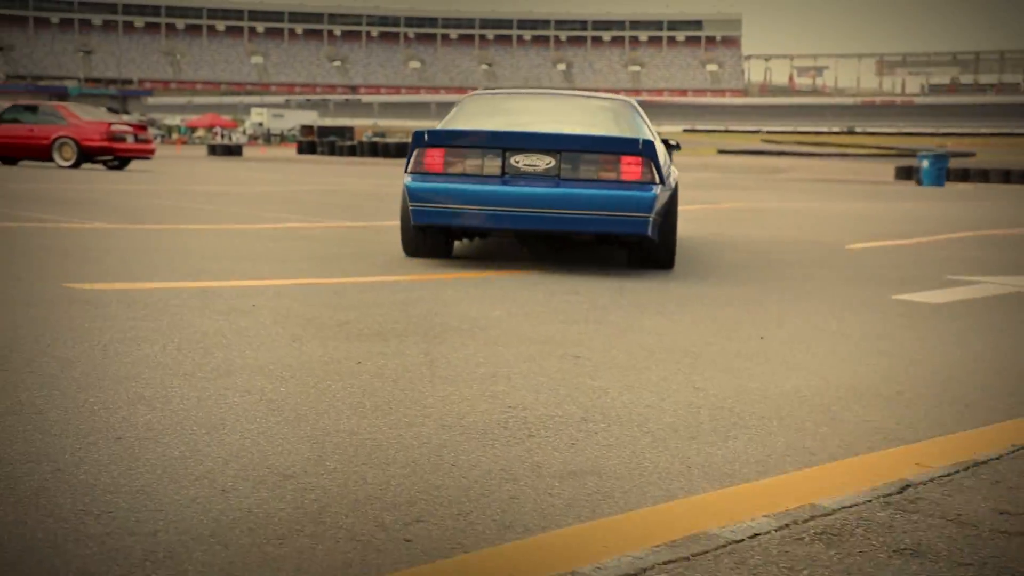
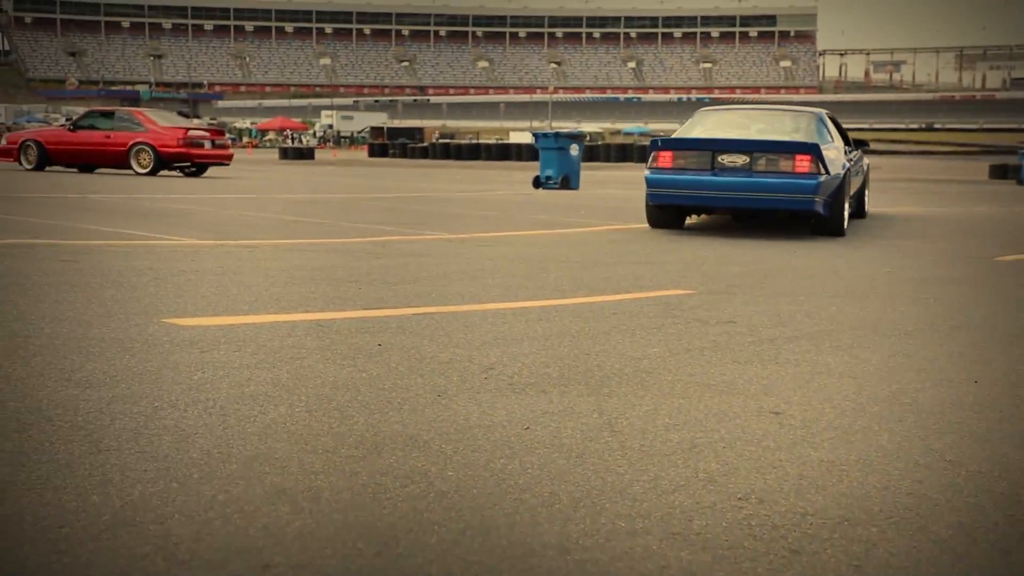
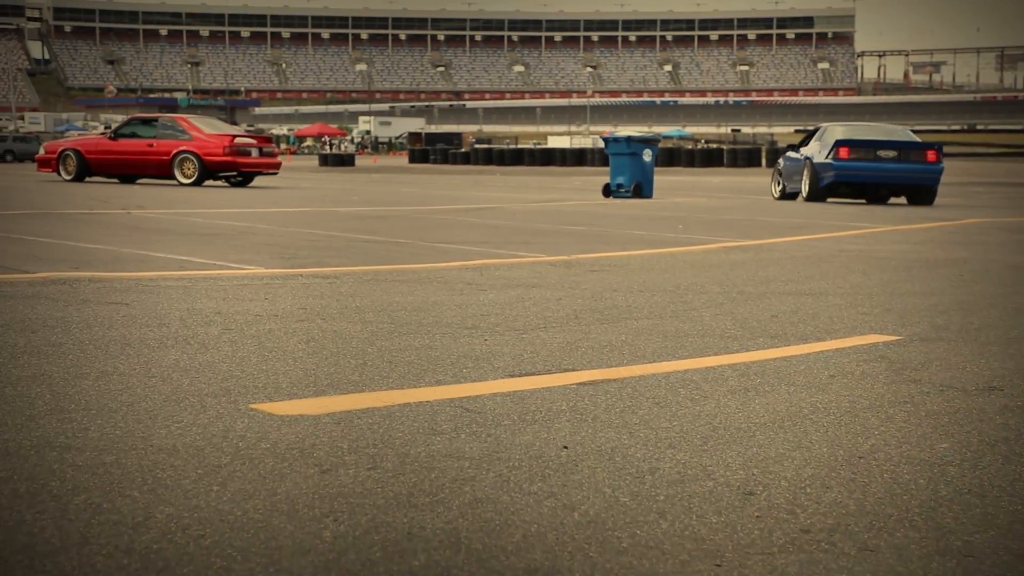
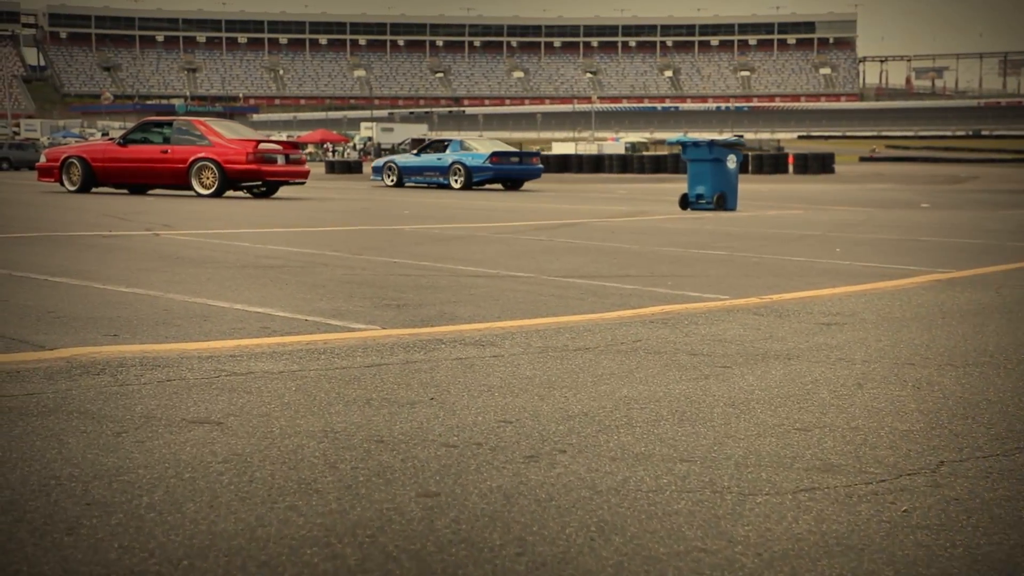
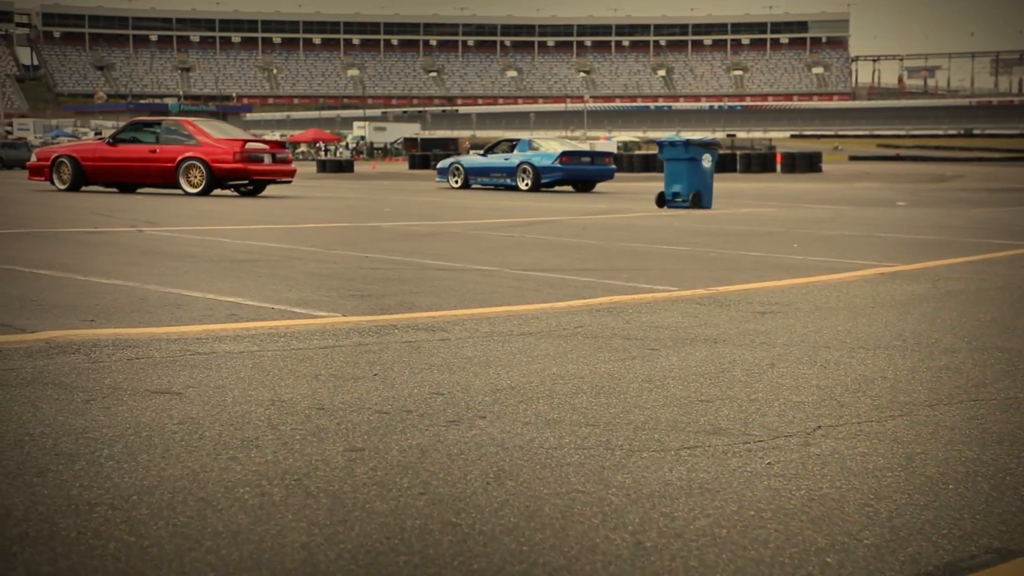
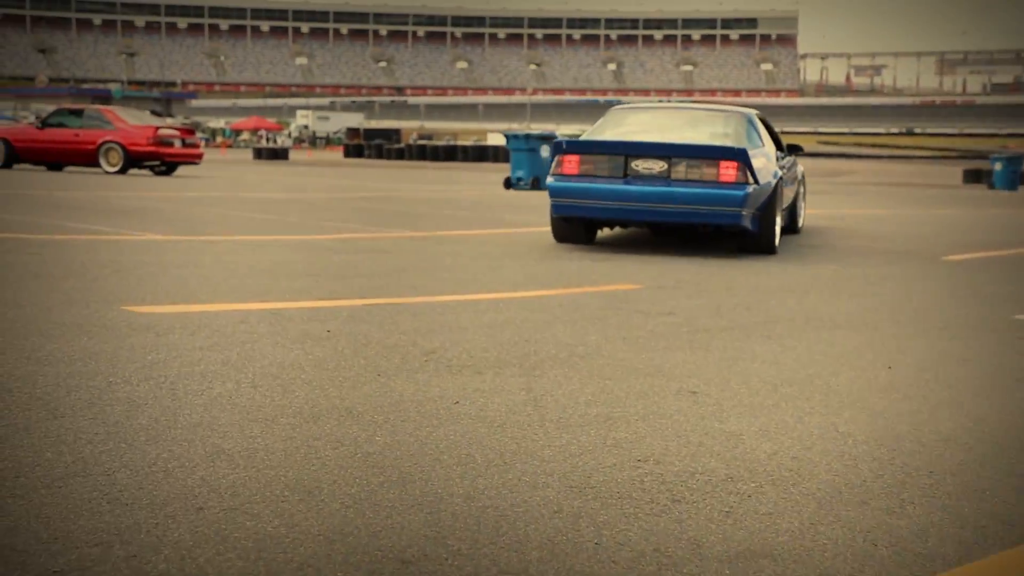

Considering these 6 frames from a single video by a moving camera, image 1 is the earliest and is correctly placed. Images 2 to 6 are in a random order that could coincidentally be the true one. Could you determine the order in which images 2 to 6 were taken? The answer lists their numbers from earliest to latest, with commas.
6, 2, 3, 5, 4
